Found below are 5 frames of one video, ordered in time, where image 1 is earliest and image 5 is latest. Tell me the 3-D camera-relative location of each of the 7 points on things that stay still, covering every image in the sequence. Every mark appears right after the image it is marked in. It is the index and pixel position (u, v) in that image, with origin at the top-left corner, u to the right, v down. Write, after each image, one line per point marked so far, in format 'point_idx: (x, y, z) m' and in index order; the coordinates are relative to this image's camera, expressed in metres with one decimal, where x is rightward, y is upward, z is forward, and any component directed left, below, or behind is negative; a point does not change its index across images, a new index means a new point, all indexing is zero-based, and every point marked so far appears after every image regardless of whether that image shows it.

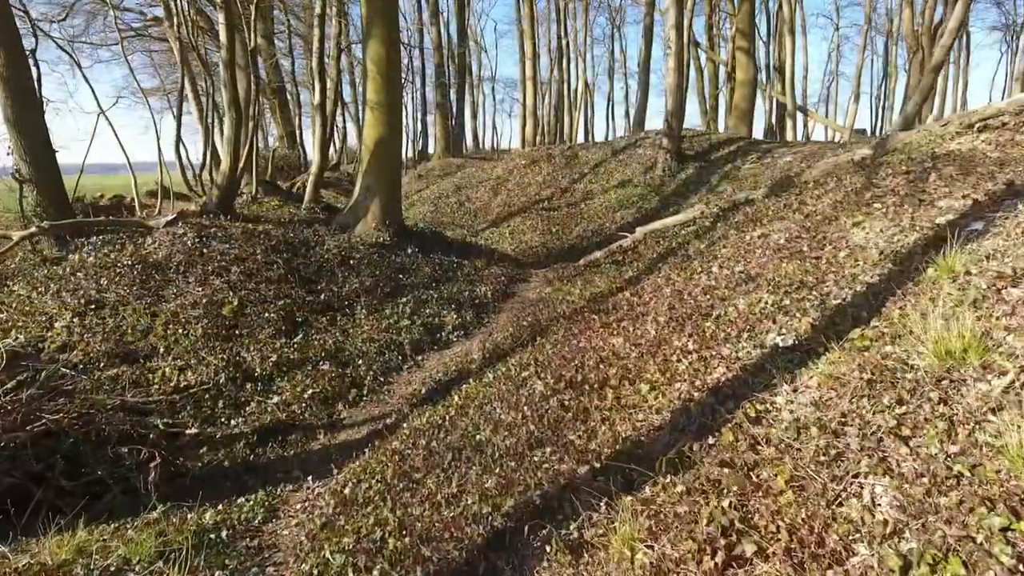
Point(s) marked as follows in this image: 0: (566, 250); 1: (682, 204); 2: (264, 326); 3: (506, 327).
0: (+1.0, +0.6, +16.2) m
1: (+3.2, +1.6, +16.8) m
2: (-2.9, -0.5, +10.1) m
3: (-0.1, -0.5, +10.8) m
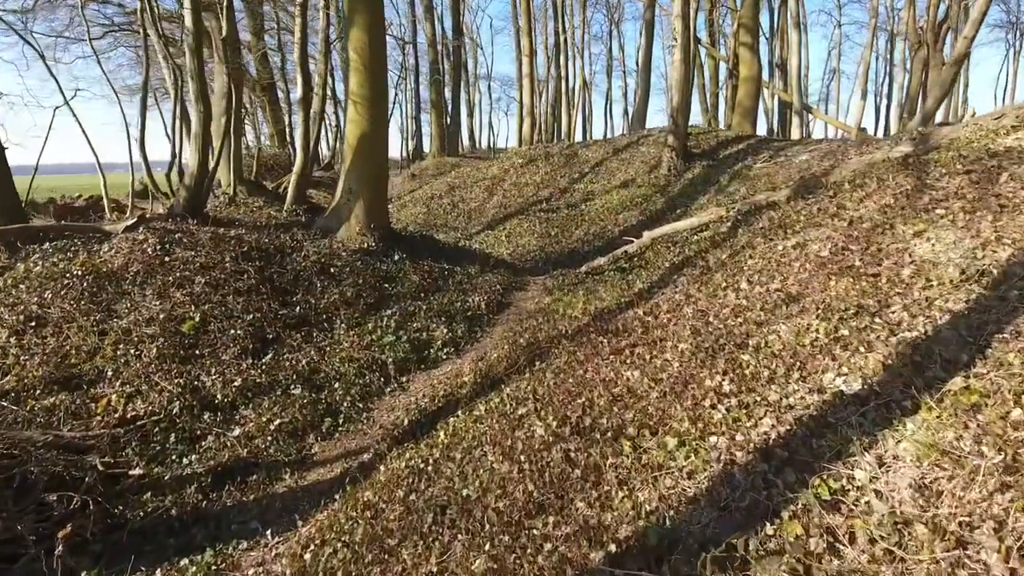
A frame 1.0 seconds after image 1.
0: (+0.9, +0.5, +15.1) m
1: (+3.1, +1.5, +15.8) m
2: (-2.9, -0.6, +9.0) m
3: (-0.1, -0.6, +9.7) m
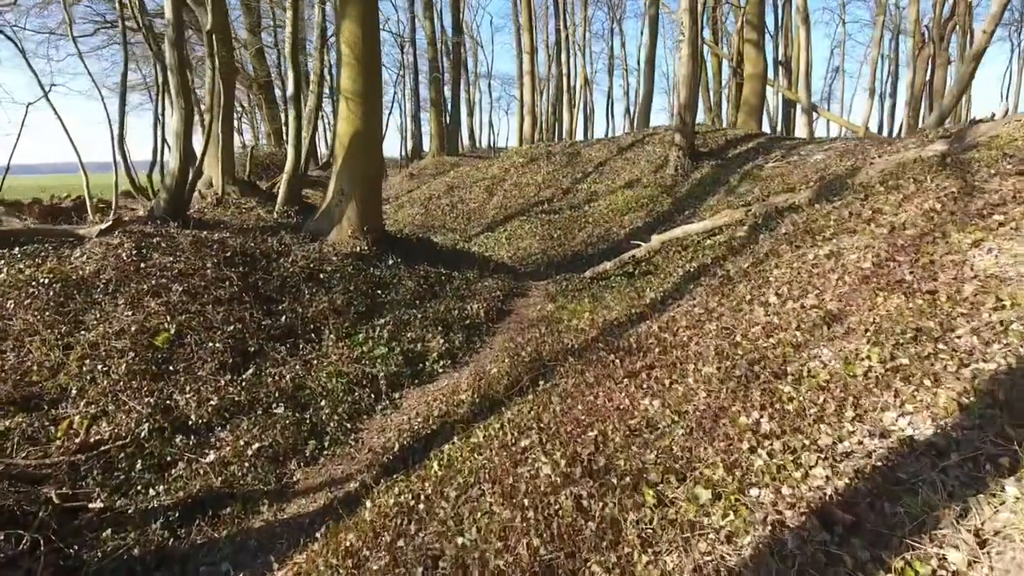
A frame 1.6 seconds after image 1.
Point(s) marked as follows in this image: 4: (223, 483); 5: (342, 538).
0: (+0.9, +0.4, +14.4) m
1: (+3.2, +1.4, +15.1) m
2: (-2.9, -0.7, +8.4) m
3: (-0.1, -0.7, +9.0) m
4: (-2.2, -1.5, +6.8) m
5: (-1.0, -1.5, +5.3) m
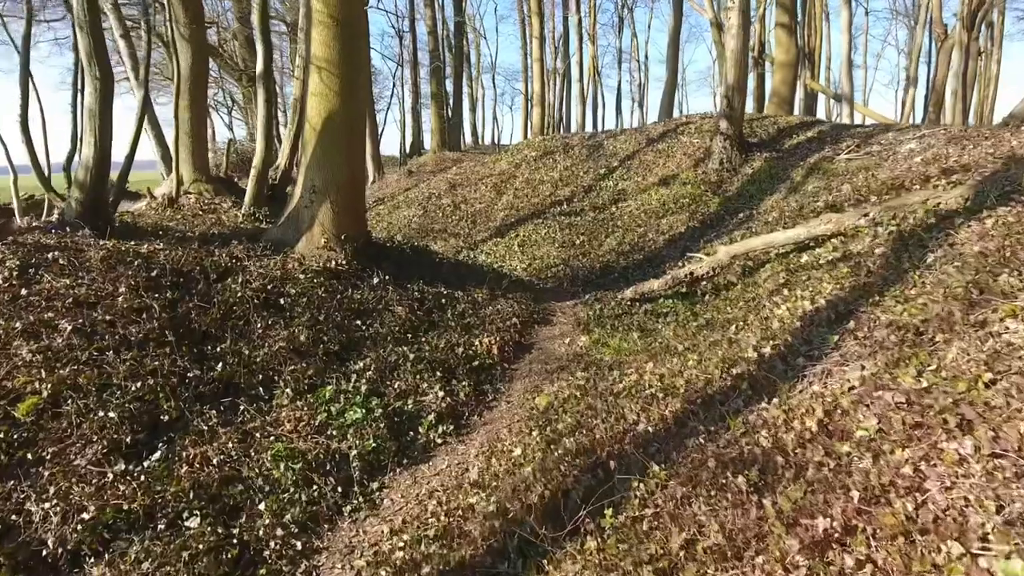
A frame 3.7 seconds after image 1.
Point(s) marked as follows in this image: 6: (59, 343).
0: (+1.1, +0.1, +11.6) m
1: (+3.4, +1.1, +12.3) m
2: (-2.7, -1.0, +5.6) m
3: (+0.1, -1.0, +6.2) m
4: (-2.0, -1.8, +4.1) m
5: (-0.8, -1.8, +2.5) m
6: (-3.3, -0.4, +6.4) m
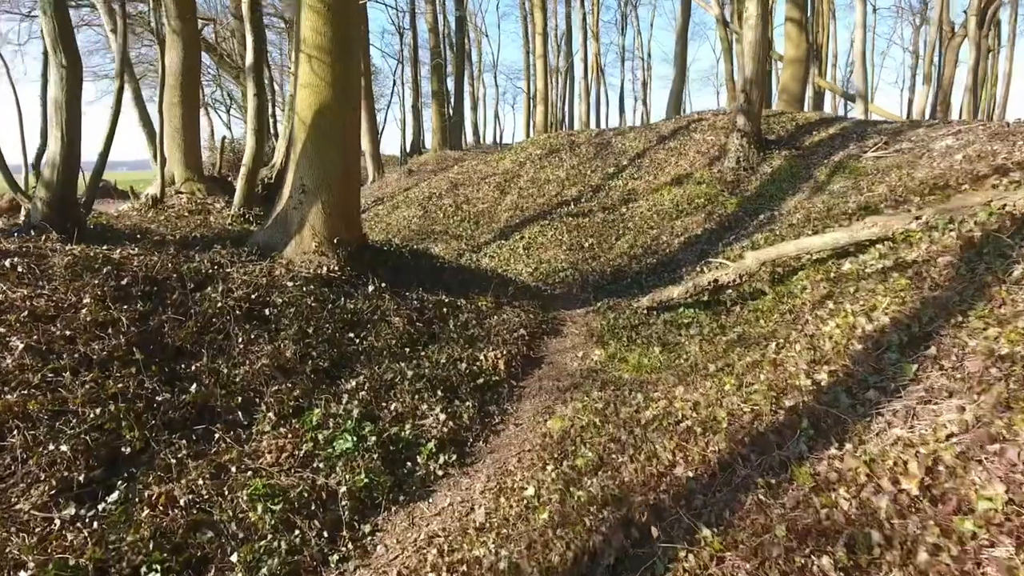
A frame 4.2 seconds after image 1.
0: (+1.2, +0.1, +10.9) m
1: (+3.5, +1.0, +11.6) m
2: (-2.6, -1.1, +4.9) m
3: (+0.2, -1.1, +5.5) m
4: (-2.0, -1.9, +3.3) m
5: (-0.7, -1.9, +1.8) m
6: (-3.2, -0.5, +5.6) m
